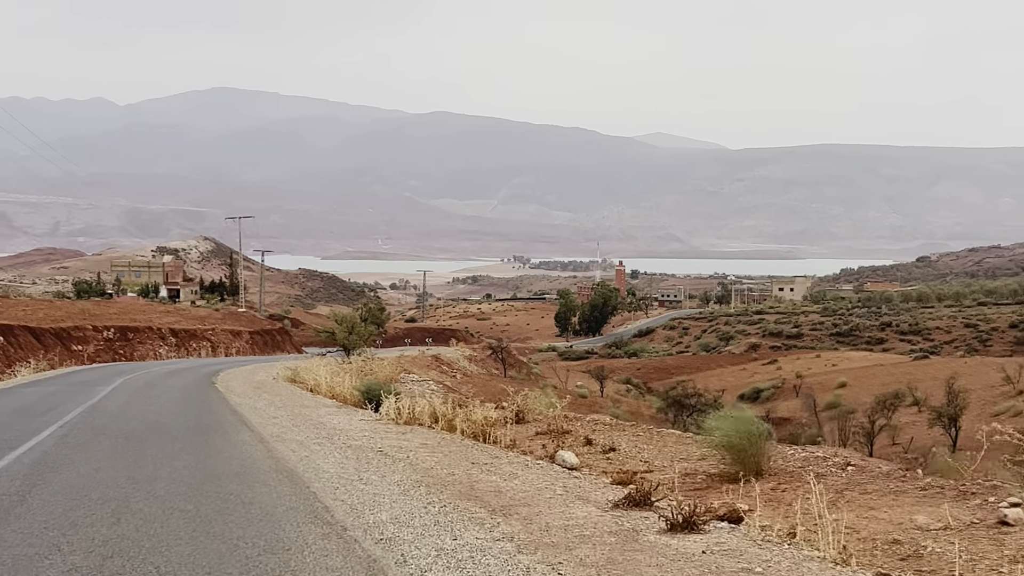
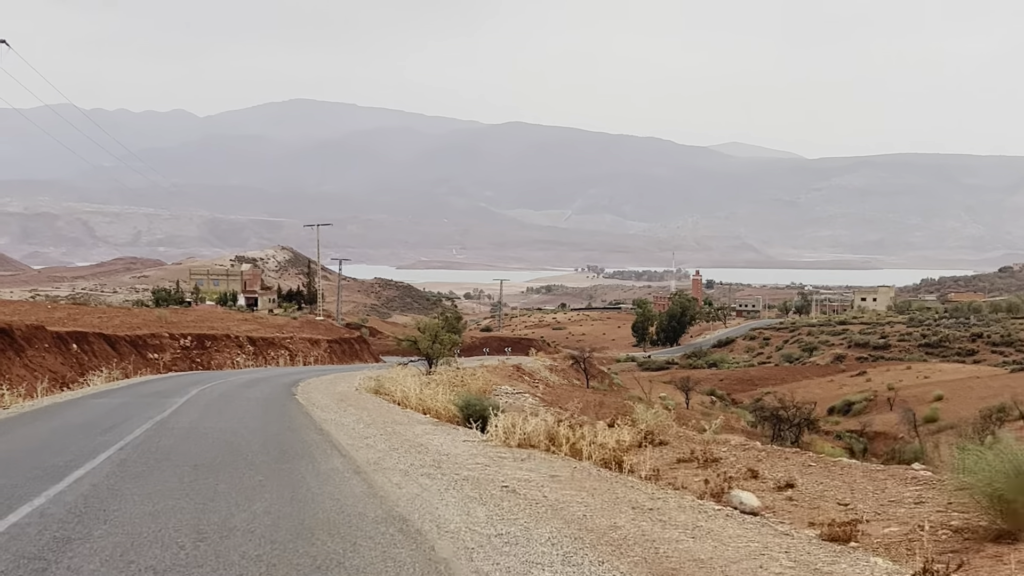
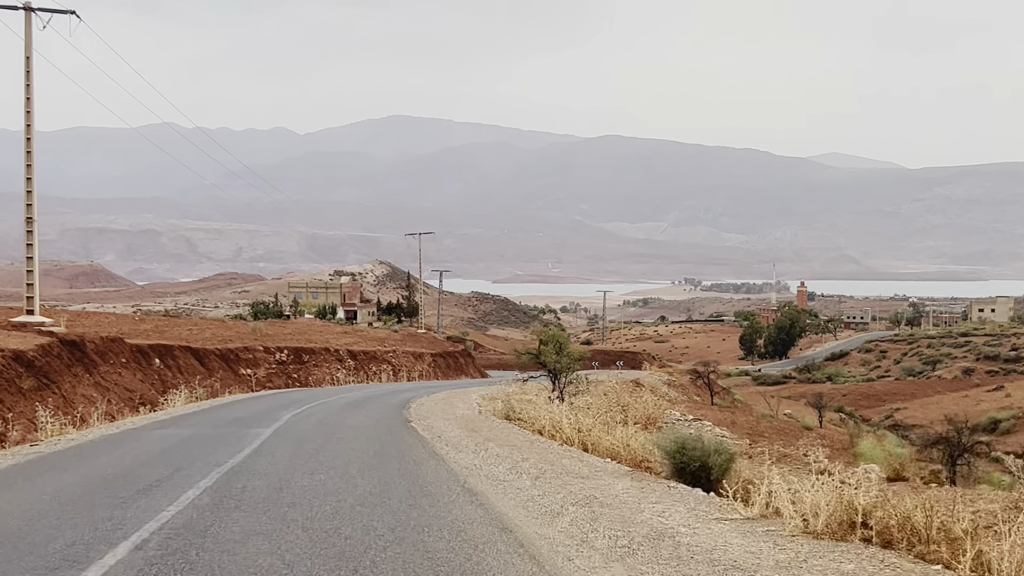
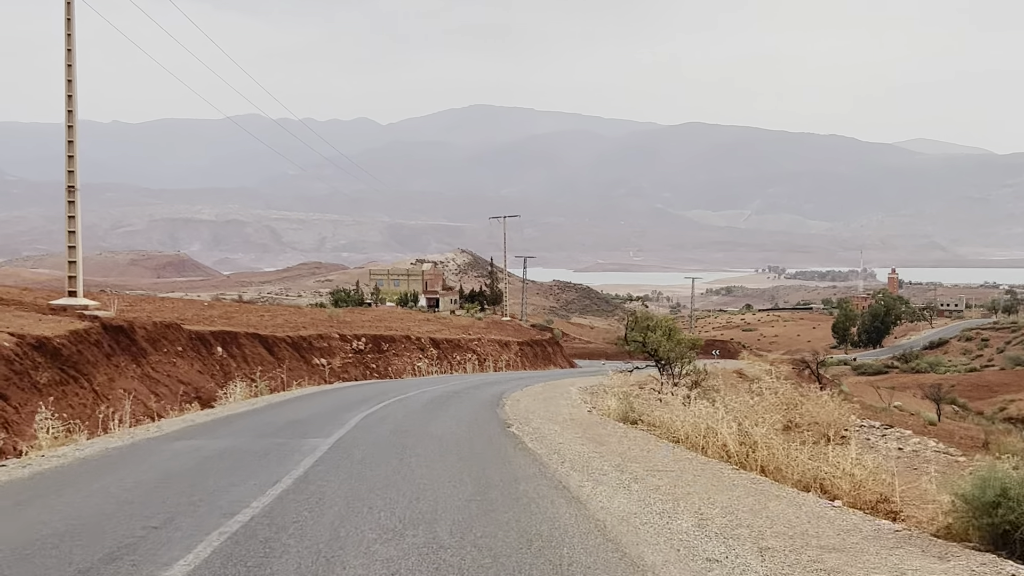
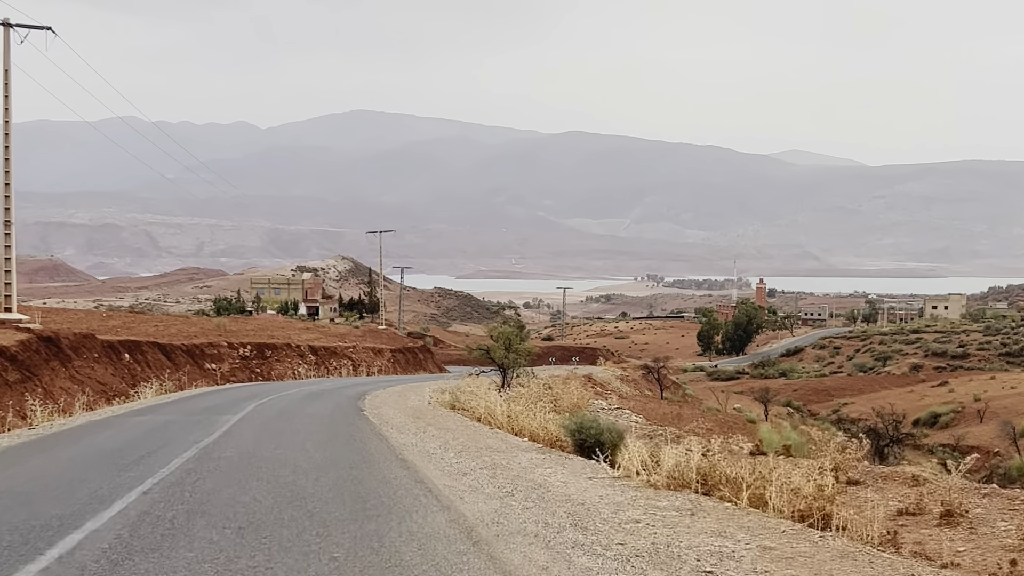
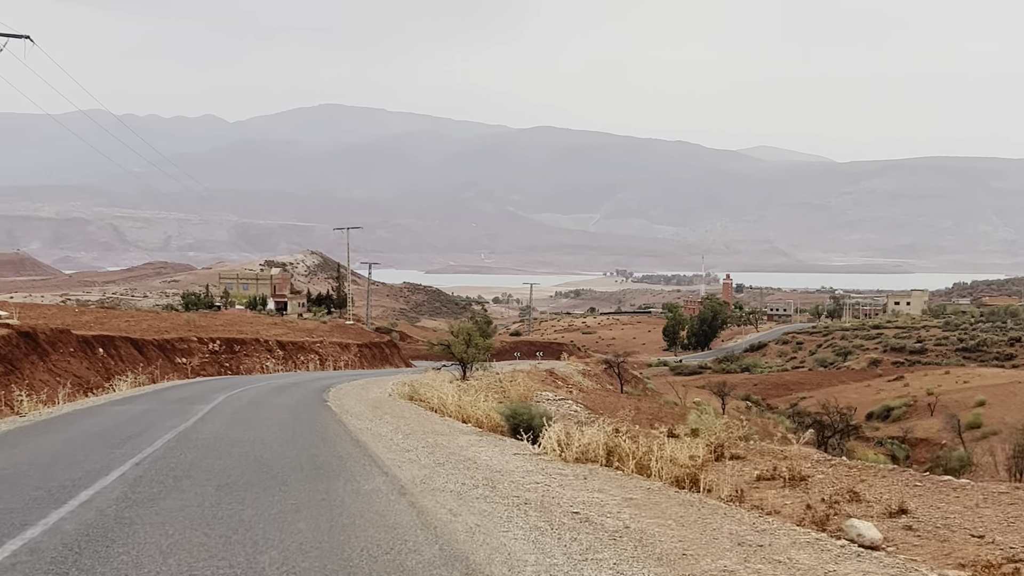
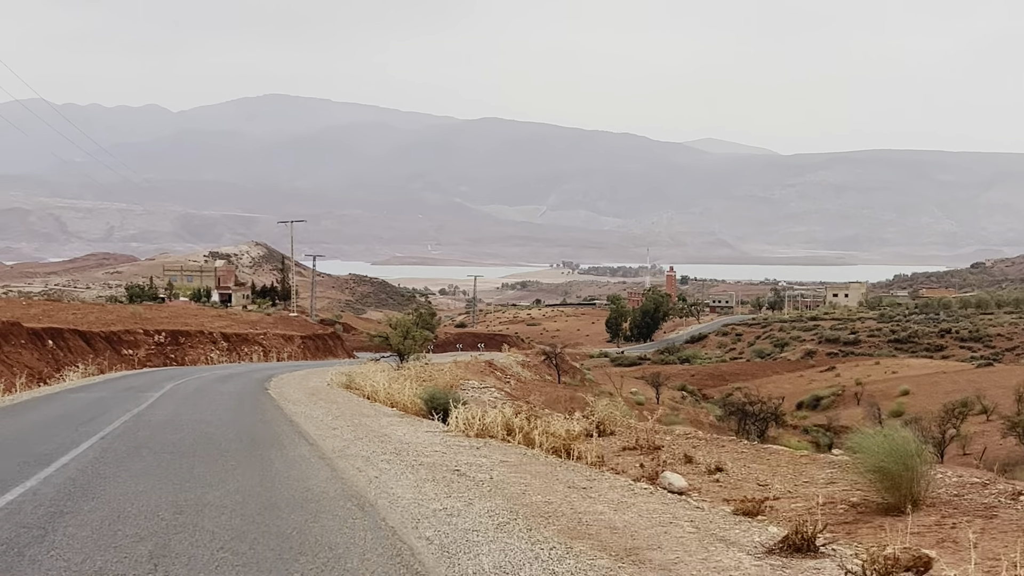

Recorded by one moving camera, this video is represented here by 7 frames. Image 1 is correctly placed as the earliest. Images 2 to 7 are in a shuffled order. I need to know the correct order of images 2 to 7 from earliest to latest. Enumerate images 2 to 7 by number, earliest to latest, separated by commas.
7, 2, 6, 5, 3, 4
